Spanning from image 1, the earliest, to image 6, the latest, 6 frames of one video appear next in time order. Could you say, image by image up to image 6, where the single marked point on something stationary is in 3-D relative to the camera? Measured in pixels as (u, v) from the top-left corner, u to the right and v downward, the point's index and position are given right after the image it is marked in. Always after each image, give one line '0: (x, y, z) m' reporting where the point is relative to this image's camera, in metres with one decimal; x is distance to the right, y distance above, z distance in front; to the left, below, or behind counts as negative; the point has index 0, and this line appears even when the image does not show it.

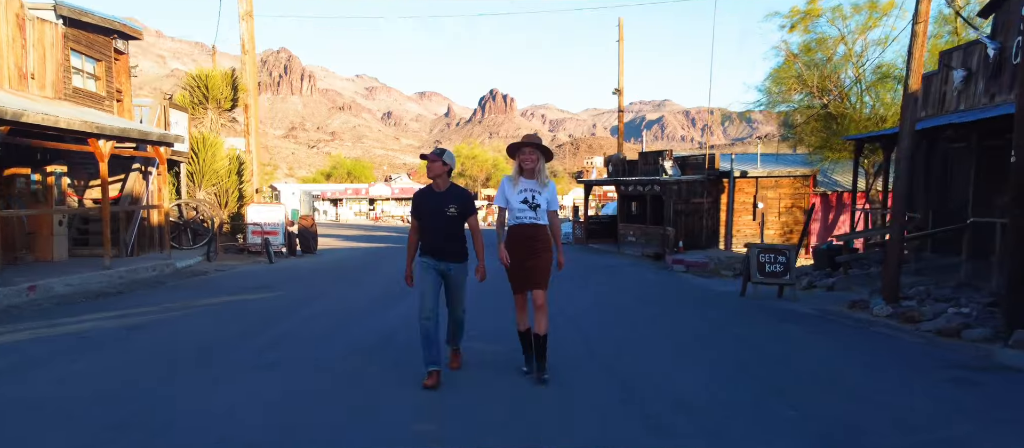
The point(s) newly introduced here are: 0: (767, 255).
0: (+4.1, -0.5, +11.6) m
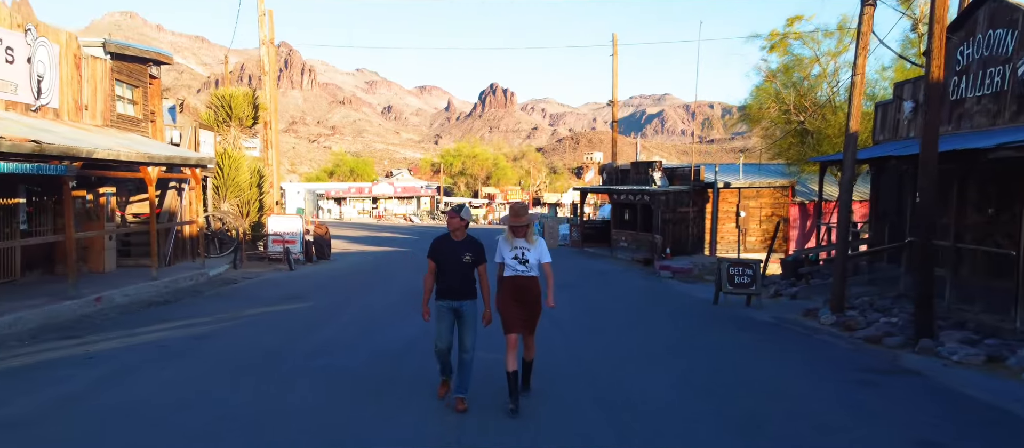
0: (+4.1, -0.8, +13.2) m
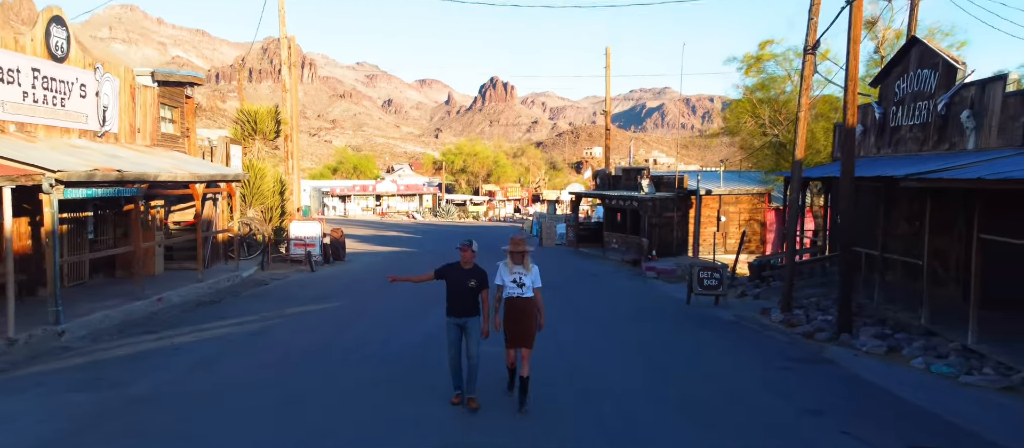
0: (+4.1, -1.0, +15.2) m
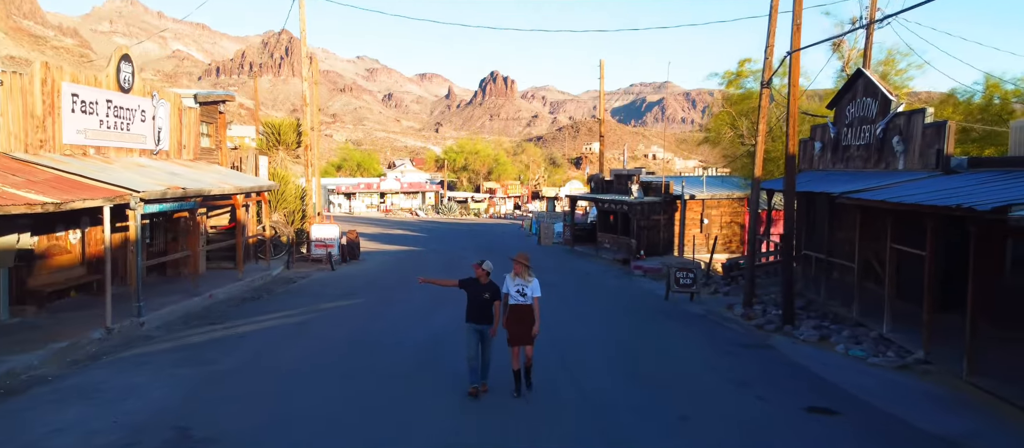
0: (+4.1, -1.1, +17.4) m
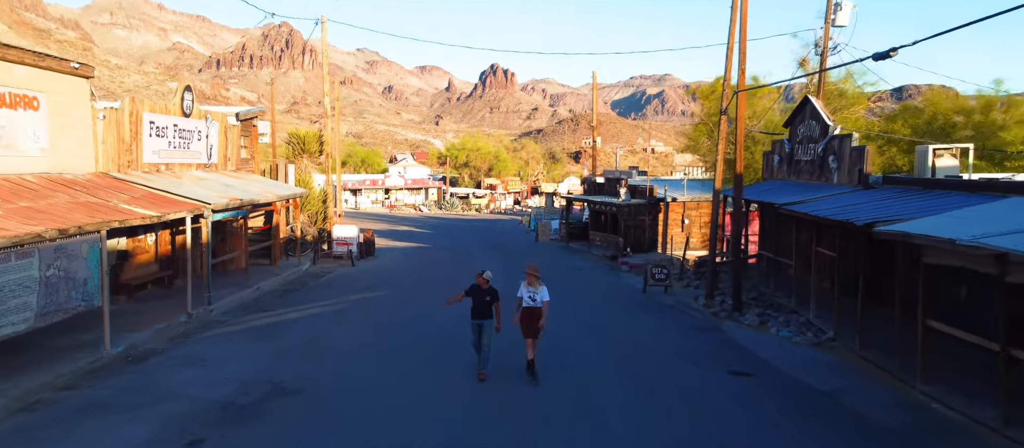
0: (+4.1, -1.2, +20.3) m
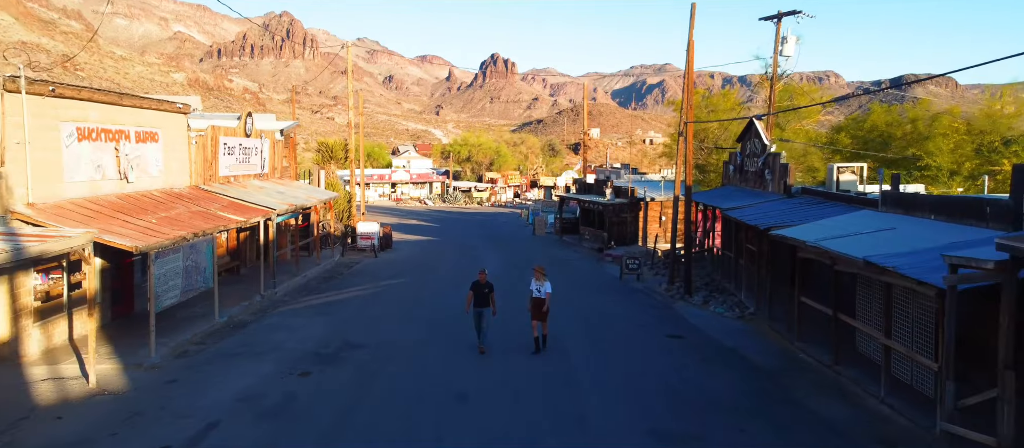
0: (+4.0, -1.2, +24.6) m
